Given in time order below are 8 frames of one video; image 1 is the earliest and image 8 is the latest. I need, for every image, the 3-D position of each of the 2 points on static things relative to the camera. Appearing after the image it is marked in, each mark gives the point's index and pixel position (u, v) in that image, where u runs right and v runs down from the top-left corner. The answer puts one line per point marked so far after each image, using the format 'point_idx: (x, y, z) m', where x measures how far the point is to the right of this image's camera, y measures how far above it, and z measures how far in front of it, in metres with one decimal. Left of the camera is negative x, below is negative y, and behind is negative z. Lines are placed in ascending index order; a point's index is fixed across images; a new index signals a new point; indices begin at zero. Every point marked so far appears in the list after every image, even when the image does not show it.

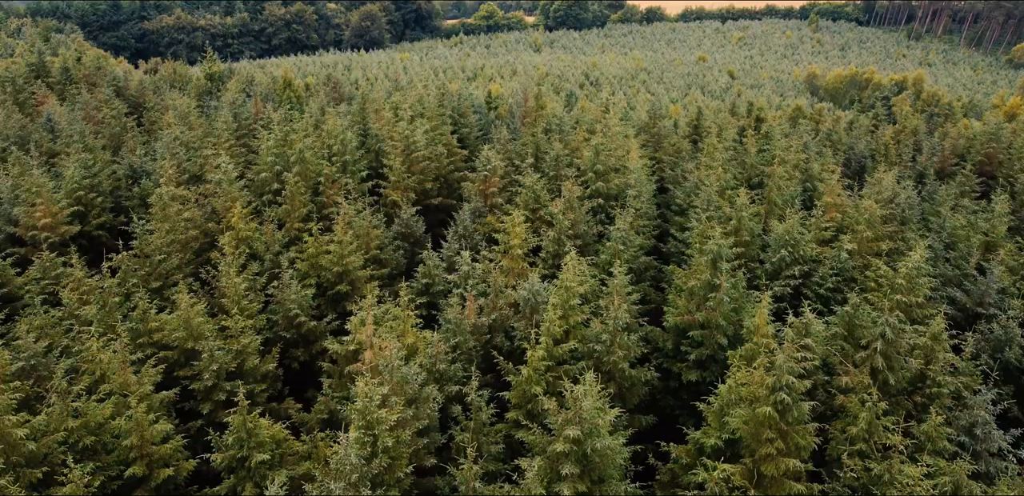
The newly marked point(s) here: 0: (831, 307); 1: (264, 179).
0: (+5.6, -1.0, +14.5) m
1: (-5.5, +1.5, +18.1) m
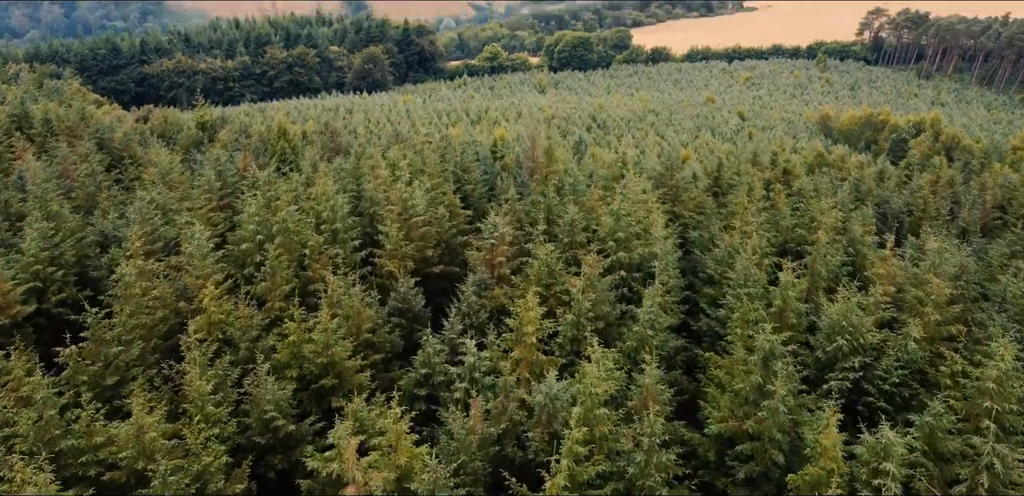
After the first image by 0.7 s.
0: (+5.8, -2.4, +12.4) m
1: (-5.3, -0.1, +16.2) m
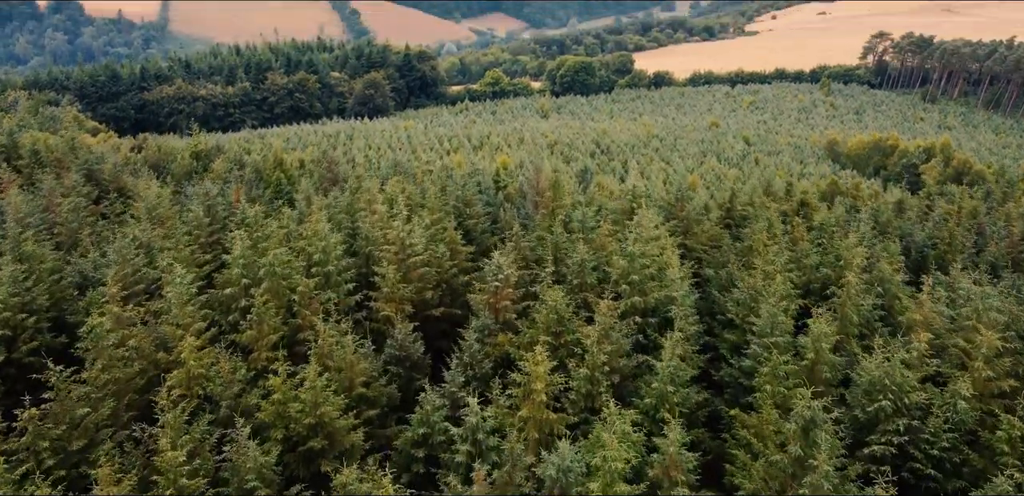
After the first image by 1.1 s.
0: (+5.9, -3.0, +11.2) m
1: (-5.2, -0.9, +15.0) m
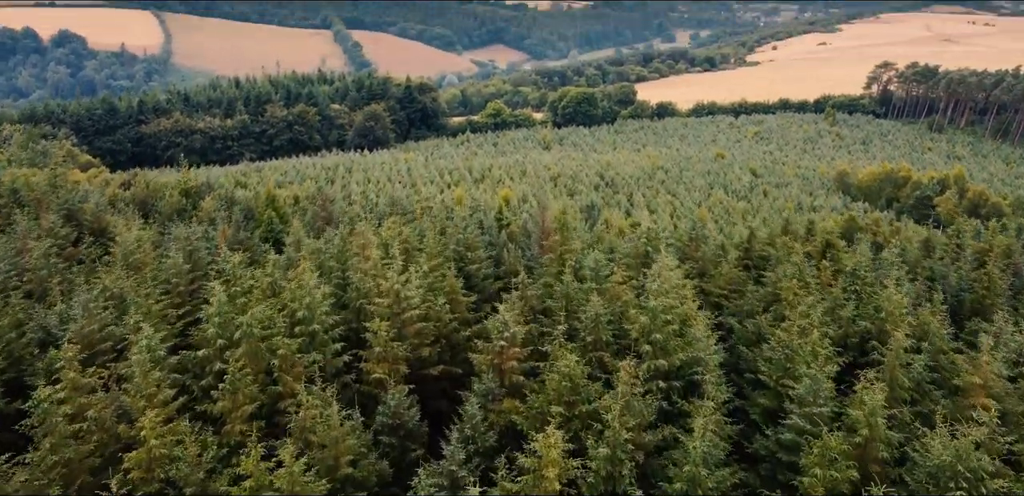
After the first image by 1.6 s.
0: (+6.0, -3.8, +9.5) m
1: (-5.1, -1.8, +13.4) m
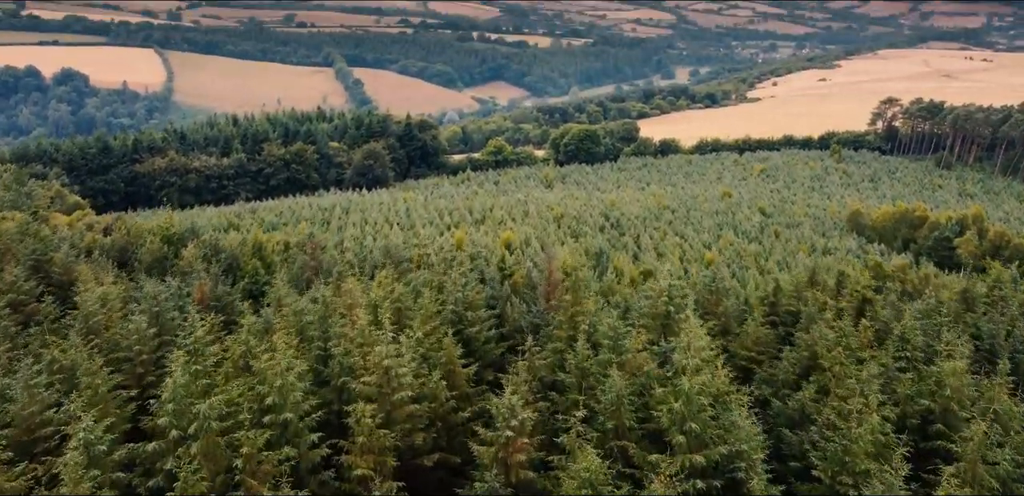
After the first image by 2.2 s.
0: (+6.1, -4.6, +7.3) m
1: (-5.0, -2.8, +11.3) m
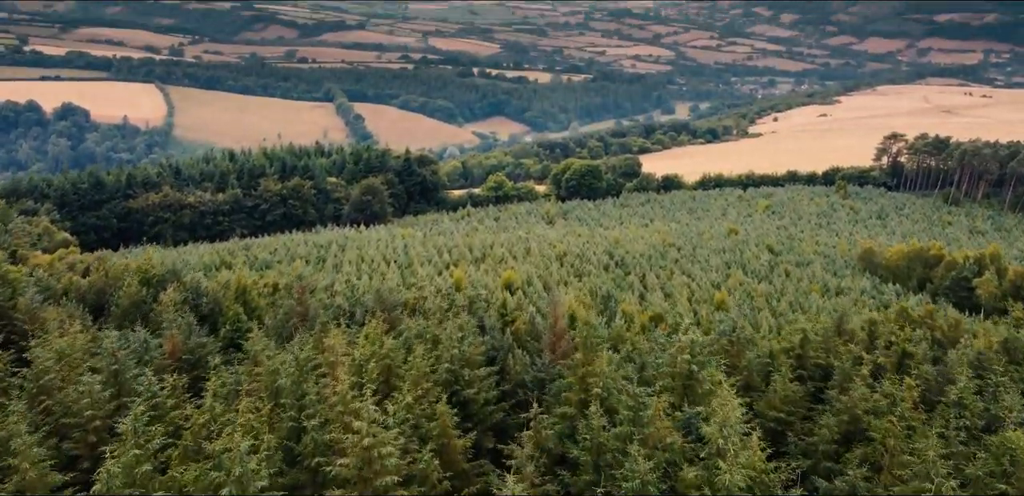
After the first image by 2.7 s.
0: (+6.2, -5.1, +5.2) m
1: (-4.9, -3.5, +9.4) m
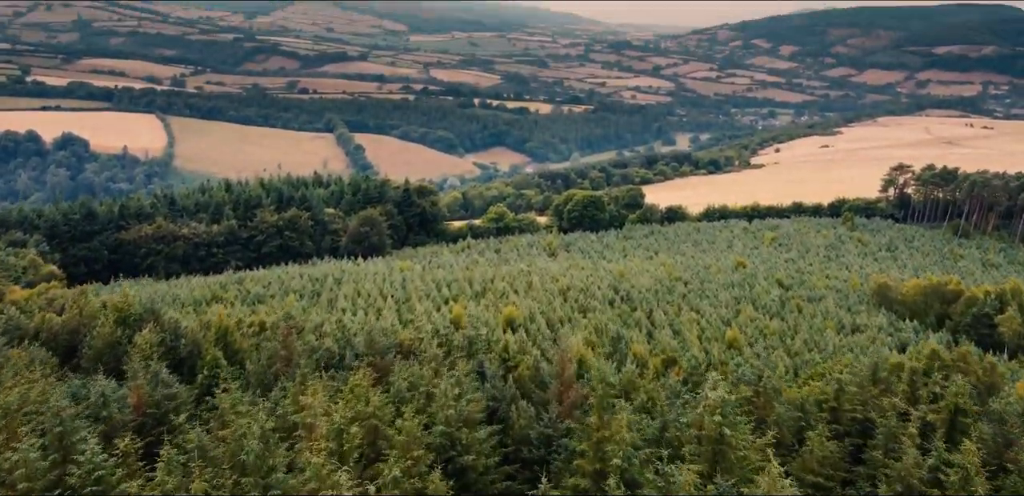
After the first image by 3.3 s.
0: (+6.2, -5.5, +3.2) m
1: (-4.9, -4.1, +7.4) m
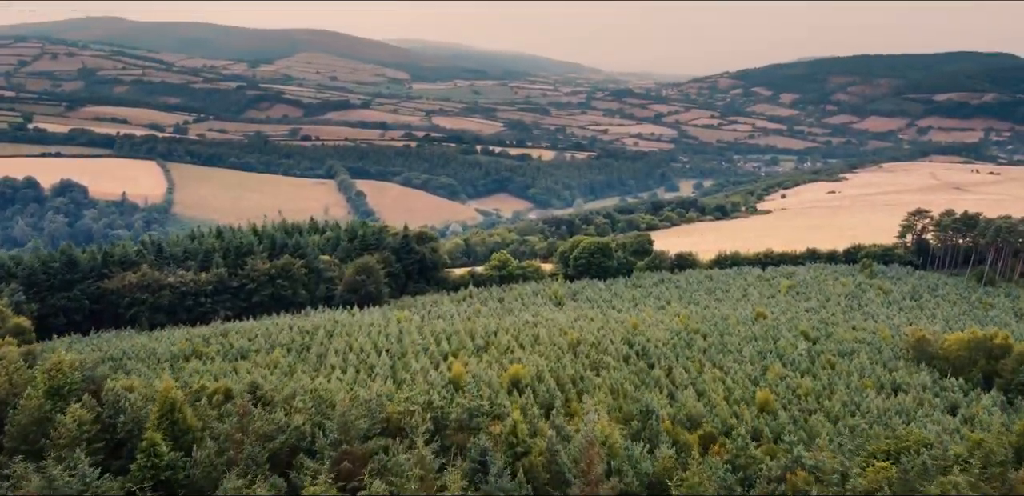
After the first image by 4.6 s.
0: (+6.4, -5.7, -1.1) m
1: (-4.7, -4.5, +3.2) m
